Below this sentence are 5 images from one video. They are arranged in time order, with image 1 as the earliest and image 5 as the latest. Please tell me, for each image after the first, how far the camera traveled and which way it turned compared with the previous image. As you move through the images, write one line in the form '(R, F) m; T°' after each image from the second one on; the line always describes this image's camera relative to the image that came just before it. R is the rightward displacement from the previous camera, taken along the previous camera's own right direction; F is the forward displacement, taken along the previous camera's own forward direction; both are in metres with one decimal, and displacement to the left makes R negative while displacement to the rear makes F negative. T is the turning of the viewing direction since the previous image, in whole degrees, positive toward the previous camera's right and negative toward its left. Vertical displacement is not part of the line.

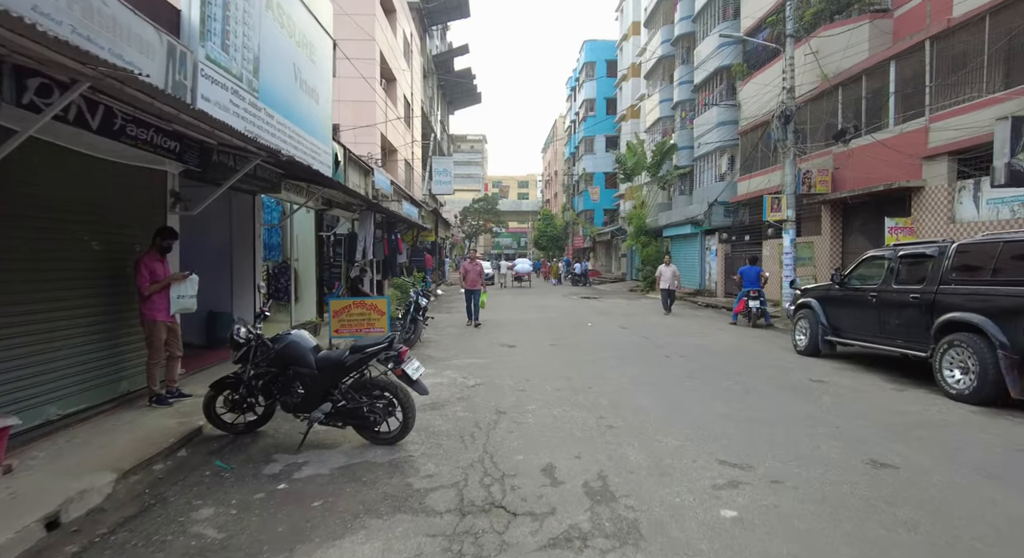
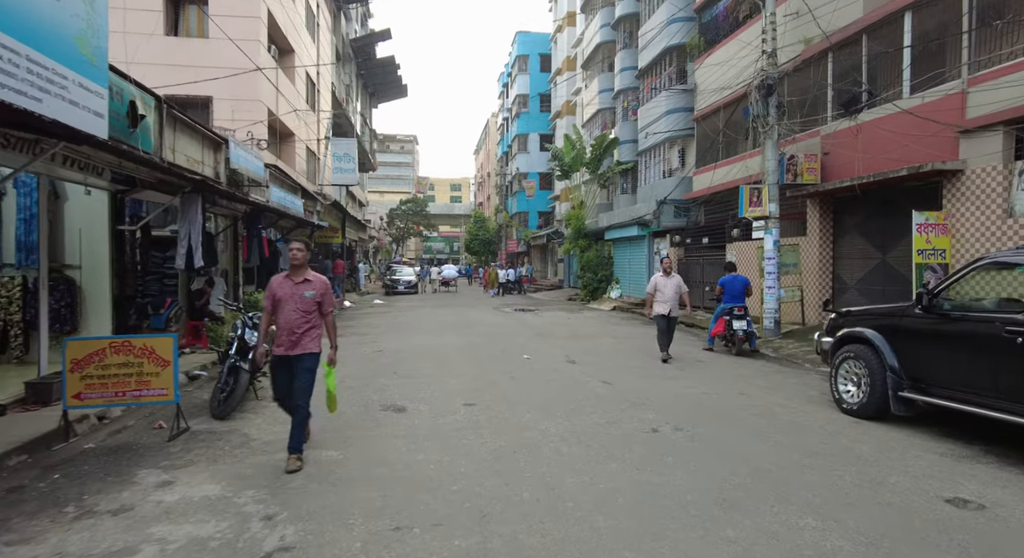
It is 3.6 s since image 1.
(+0.5, +3.9) m; +6°
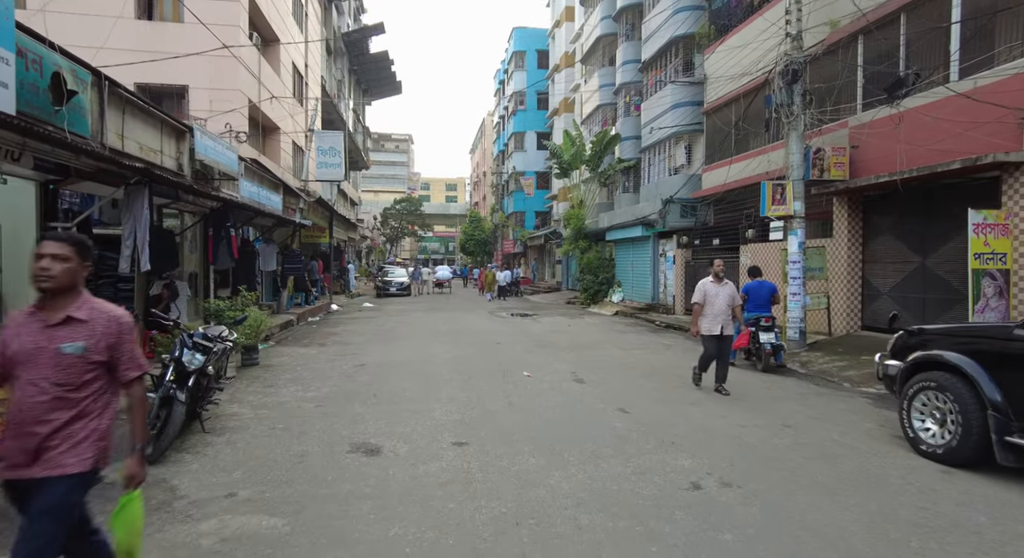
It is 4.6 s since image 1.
(0.0, +1.2) m; 0°
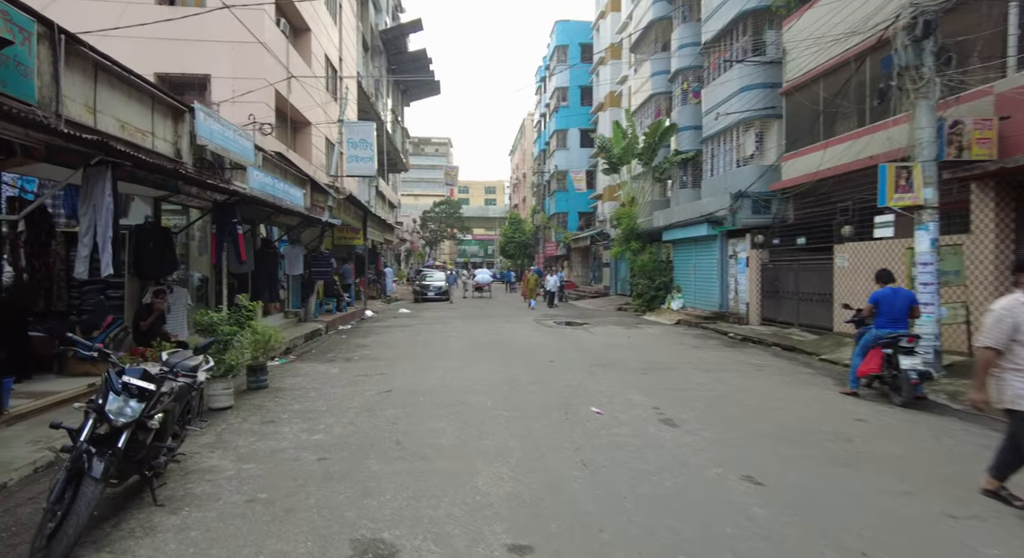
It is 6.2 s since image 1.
(-0.3, +2.0) m; -4°
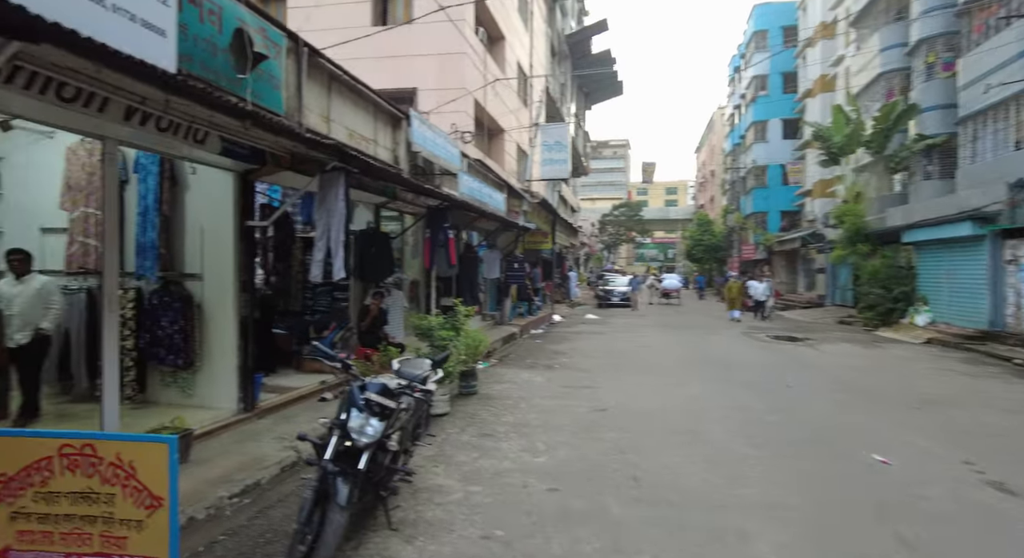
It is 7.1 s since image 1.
(-0.7, +0.7) m; -17°
